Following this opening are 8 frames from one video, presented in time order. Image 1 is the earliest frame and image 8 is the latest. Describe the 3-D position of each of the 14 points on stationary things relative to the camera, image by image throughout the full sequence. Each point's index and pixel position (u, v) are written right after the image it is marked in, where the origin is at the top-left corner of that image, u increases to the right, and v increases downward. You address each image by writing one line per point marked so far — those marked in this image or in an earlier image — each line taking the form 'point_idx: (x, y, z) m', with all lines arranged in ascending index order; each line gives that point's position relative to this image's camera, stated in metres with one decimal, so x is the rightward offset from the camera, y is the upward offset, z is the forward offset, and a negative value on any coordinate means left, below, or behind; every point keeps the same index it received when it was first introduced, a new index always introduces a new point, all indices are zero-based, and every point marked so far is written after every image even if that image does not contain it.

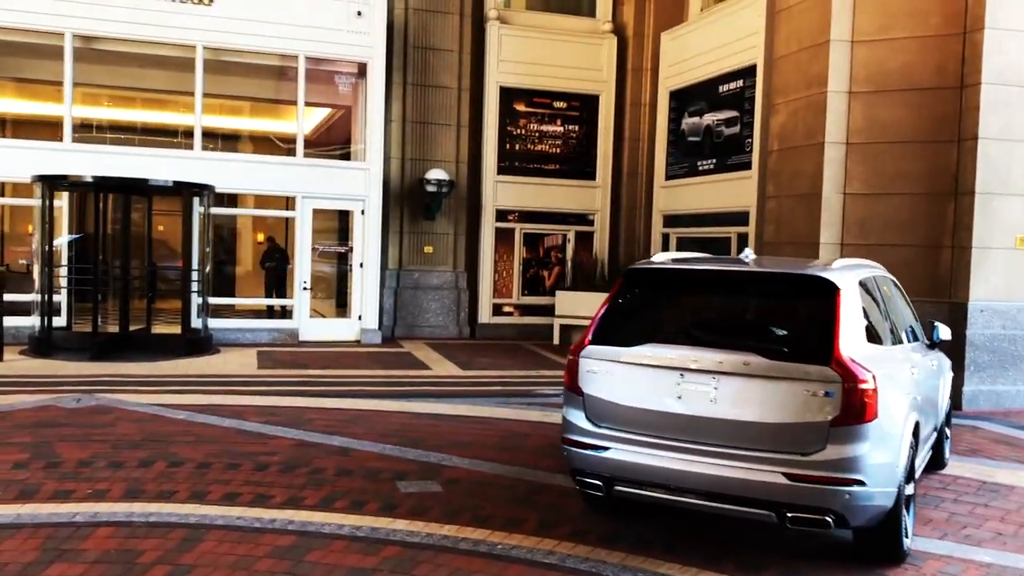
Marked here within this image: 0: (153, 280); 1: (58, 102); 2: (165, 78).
0: (-5.6, +0.1, +13.4) m
1: (-7.2, +2.9, +14.7) m
2: (-5.8, +3.5, +15.3) m
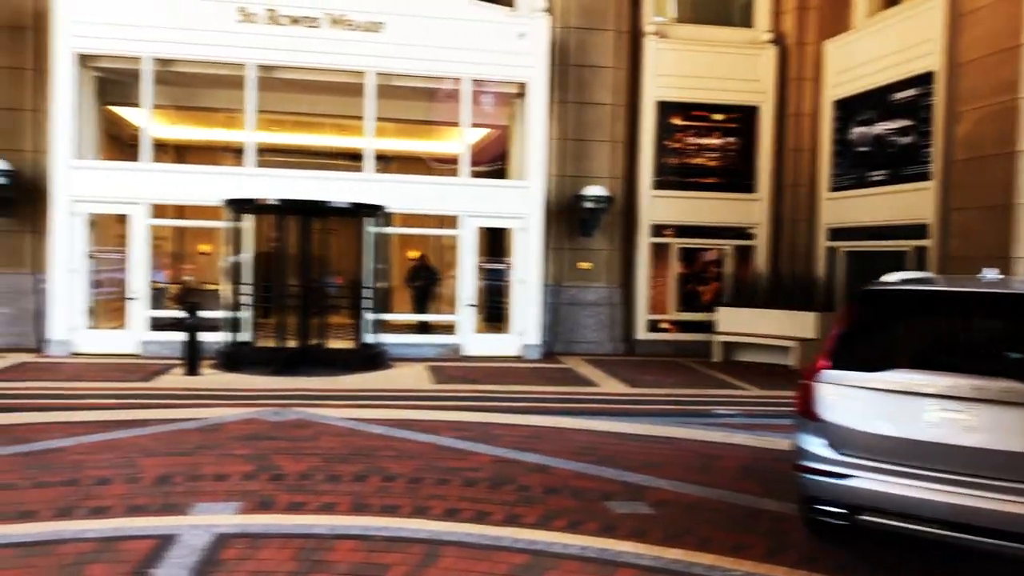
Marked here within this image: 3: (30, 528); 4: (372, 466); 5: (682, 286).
0: (-3.1, -0.1, +14.1) m
1: (-4.5, +2.7, +15.5) m
2: (-3.0, +3.2, +15.9) m
3: (-3.0, -1.5, +5.7) m
4: (-1.1, -1.5, +7.6) m
5: (+3.3, 0.0, +17.9) m
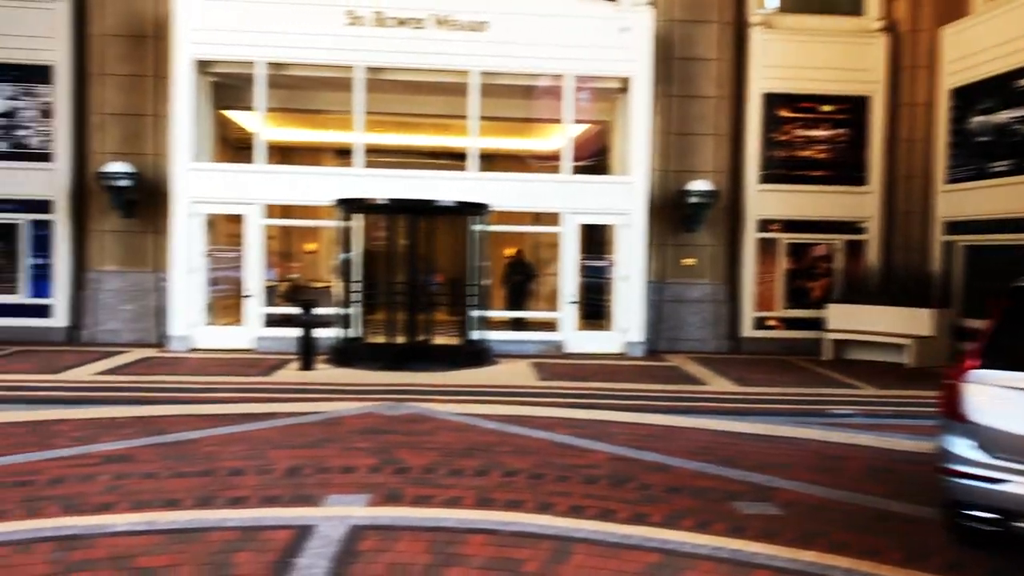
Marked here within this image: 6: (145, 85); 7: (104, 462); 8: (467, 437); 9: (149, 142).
0: (-1.5, -0.1, +14.3) m
1: (-2.8, +2.7, +15.9) m
2: (-1.3, +3.2, +16.1) m
3: (-2.2, -1.5, +6.0) m
4: (-0.2, -1.4, +7.6) m
5: (+5.3, +0.1, +17.5) m
6: (-6.1, +3.4, +15.6) m
7: (-3.2, -1.4, +7.4) m
8: (-0.4, -1.4, +8.7) m
9: (-6.1, +2.5, +15.6) m
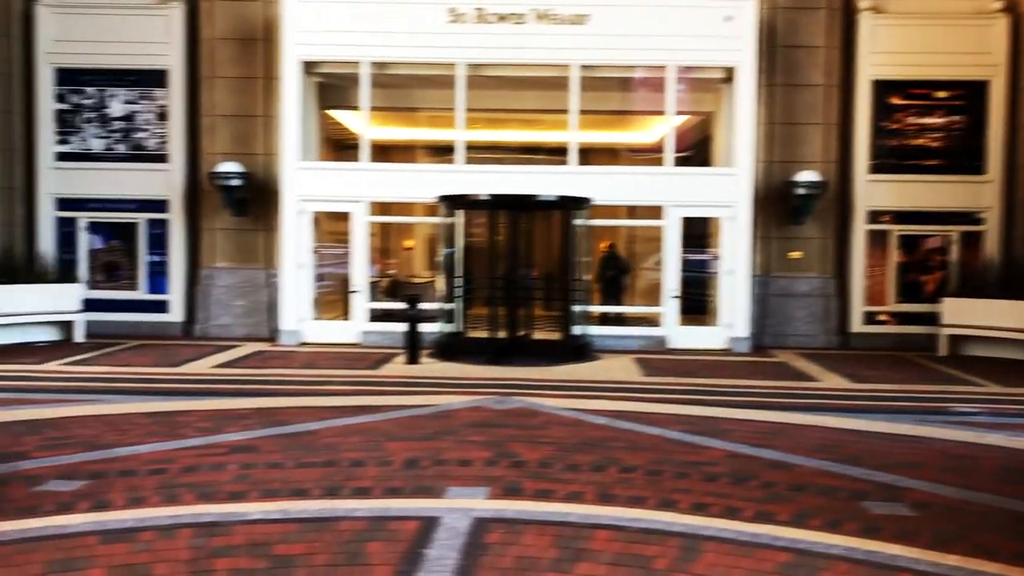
0: (+0.1, 0.0, +14.3) m
1: (-1.0, +2.8, +16.0) m
2: (+0.5, +3.3, +16.1) m
3: (-1.4, -1.4, +6.1) m
4: (+0.8, -1.4, +7.6) m
5: (+7.1, +0.2, +16.9) m
6: (-4.4, +3.5, +16.0) m
7: (-2.3, -1.3, +7.6) m
8: (+0.6, -1.3, +8.6) m
9: (-4.4, +2.5, +16.0) m
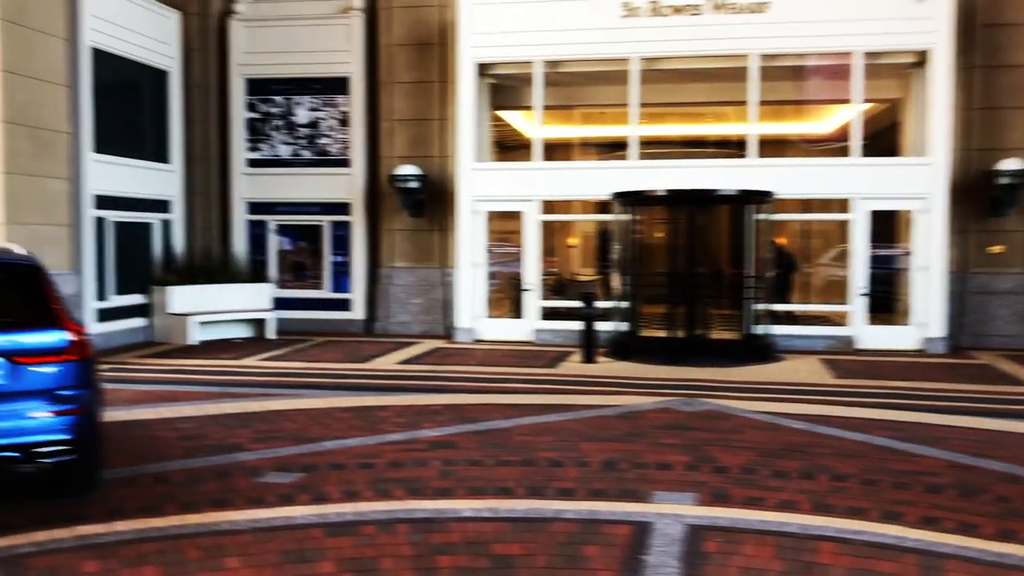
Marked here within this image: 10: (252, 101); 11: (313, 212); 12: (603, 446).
0: (+2.8, 0.0, +14.0) m
1: (+1.9, +2.8, +15.8) m
2: (+3.4, +3.3, +15.7) m
3: (0.0, -1.4, +6.1) m
4: (+2.4, -1.4, +7.2) m
5: (+10.1, +0.3, +15.4) m
6: (-1.4, +3.5, +16.4) m
7: (-0.7, -1.3, +7.7) m
8: (+2.4, -1.3, +8.3) m
9: (-1.4, +2.6, +16.4) m
10: (-4.9, +3.5, +17.4) m
11: (-3.7, +1.4, +17.2) m
12: (+0.8, -1.3, +7.8) m
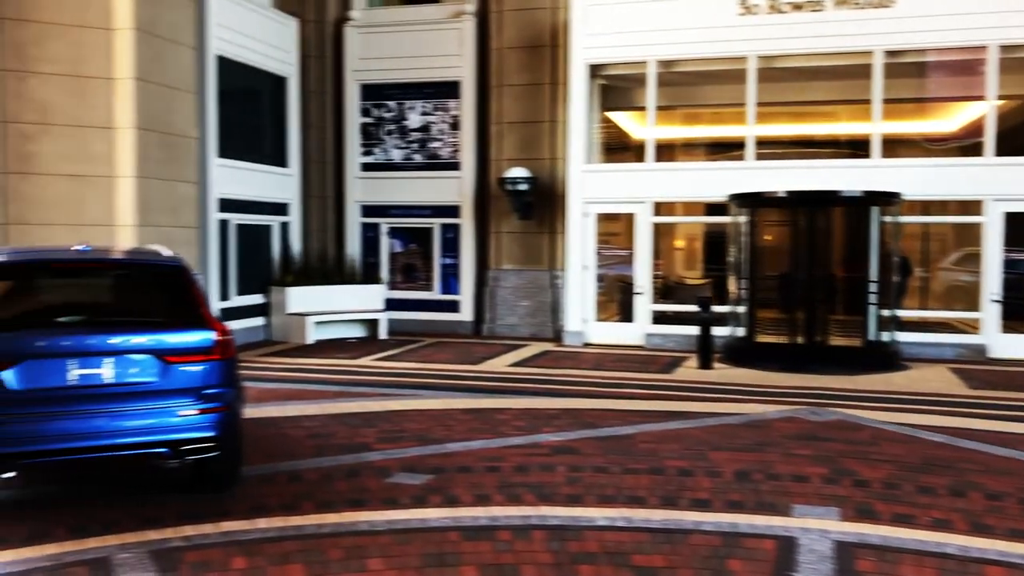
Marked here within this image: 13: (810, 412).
0: (+4.5, -0.1, +13.5) m
1: (+3.8, +2.7, +15.5) m
2: (+5.3, +3.3, +15.2) m
3: (+0.9, -1.5, +6.0) m
4: (+3.3, -1.4, +6.9) m
5: (+11.9, +0.2, +14.2) m
6: (+0.5, +3.4, +16.3) m
7: (+0.4, -1.4, +7.7) m
8: (+3.5, -1.4, +7.9) m
9: (+0.6, +2.5, +16.4) m
10: (-2.8, +3.5, +17.7) m
11: (-1.7, +1.4, +17.4) m
12: (+1.8, -1.4, +7.6) m
13: (+3.1, -1.3, +9.6) m
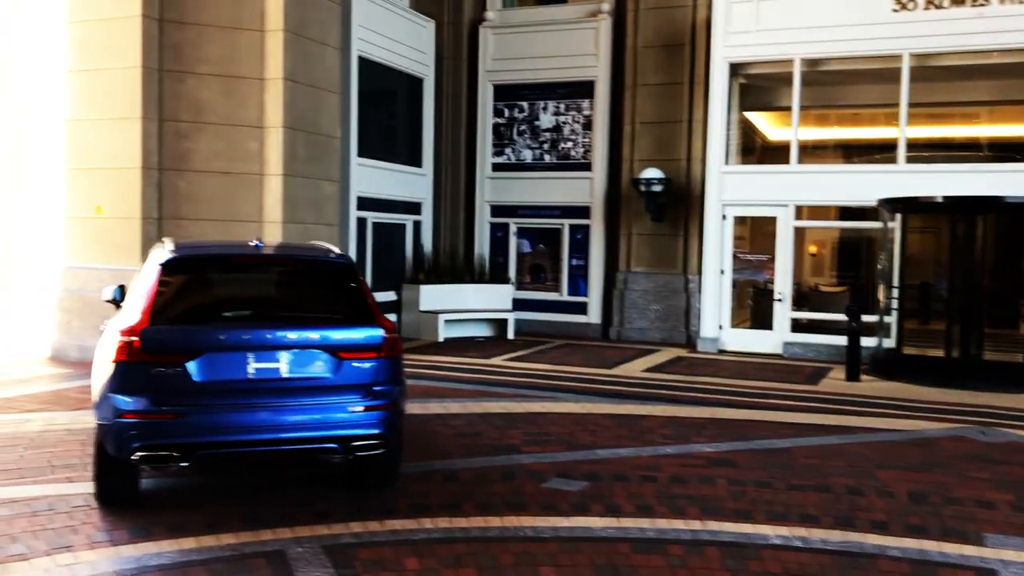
0: (+6.4, -0.2, +12.7) m
1: (+6.0, +2.6, +14.8) m
2: (+7.5, +3.1, +14.3) m
3: (+1.9, -1.5, +5.7) m
4: (+4.5, -1.5, +6.3) m
5: (+13.8, -0.2, +12.5) m
6: (+2.9, +3.4, +16.0) m
7: (+1.6, -1.4, +7.4) m
8: (+4.7, -1.5, +7.3) m
9: (+2.9, +2.4, +16.0) m
10: (-0.3, +3.5, +17.7) m
11: (+0.8, +1.3, +17.3) m
12: (+3.0, -1.5, +7.2) m
13: (+4.5, -1.4, +9.1) m
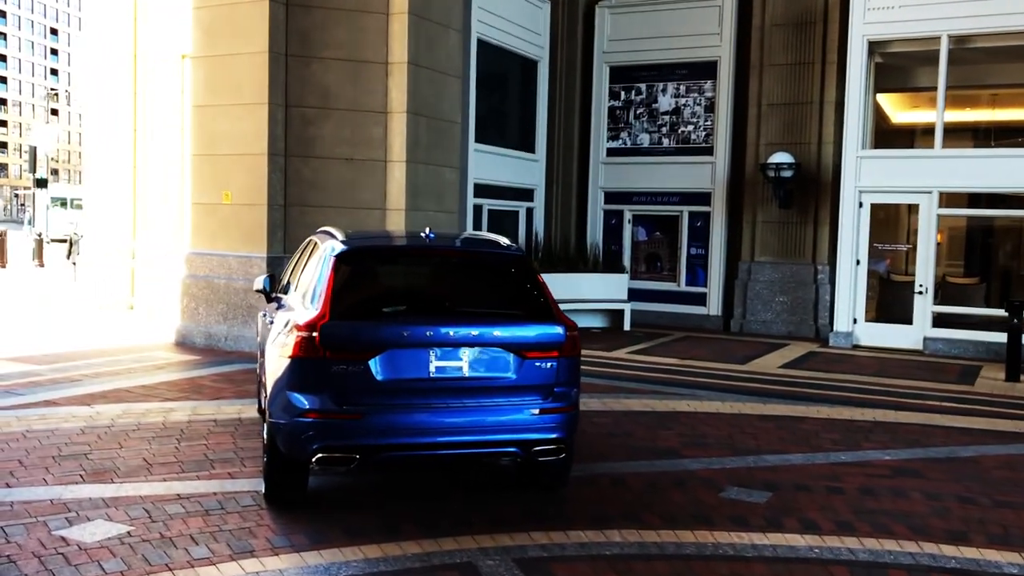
0: (+8.1, -0.1, +11.7) m
1: (+7.9, +2.7, +13.7) m
2: (+9.3, +3.2, +13.1) m
3: (+3.0, -1.5, +5.1) m
4: (+5.6, -1.5, +5.5) m
5: (+15.5, -0.2, +10.9) m
6: (+4.9, +3.5, +15.2) m
7: (+2.8, -1.4, +6.8) m
8: (+5.9, -1.5, +6.4) m
9: (+4.9, +2.6, +15.2) m
10: (+1.9, +3.7, +17.2) m
11: (+2.9, +1.5, +16.7) m
12: (+4.3, -1.4, +6.5) m
13: (+5.9, -1.4, +8.2) m
